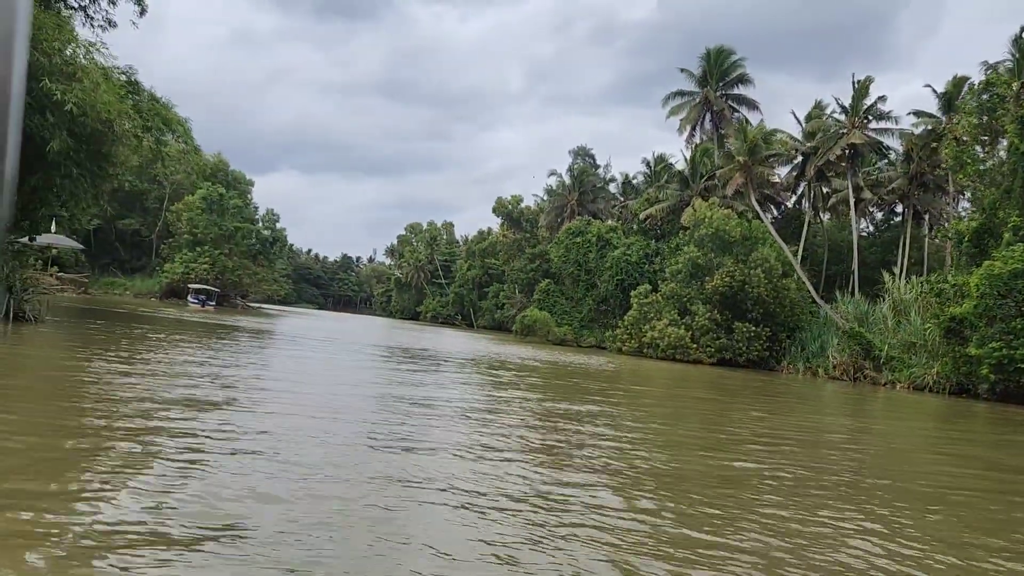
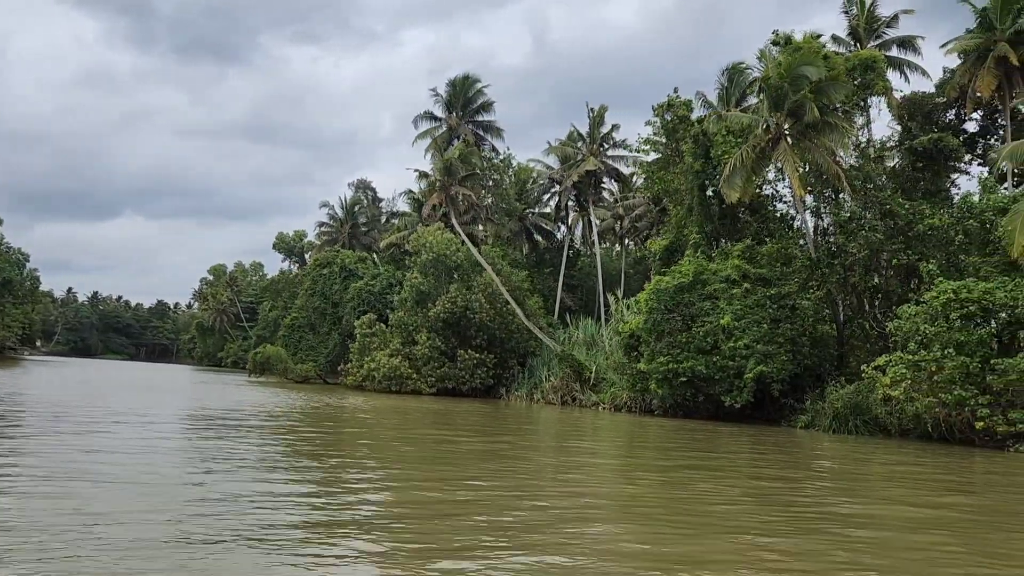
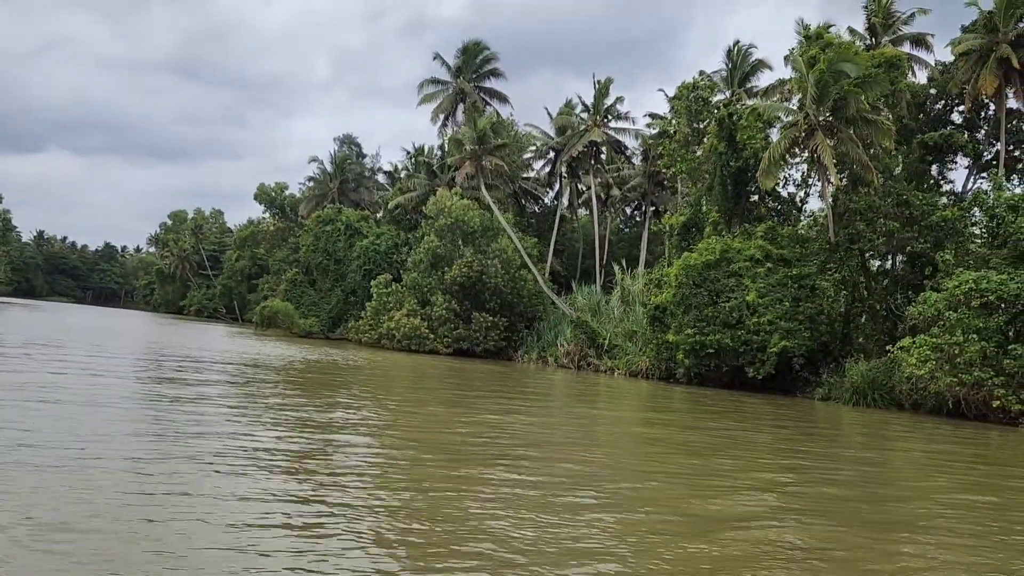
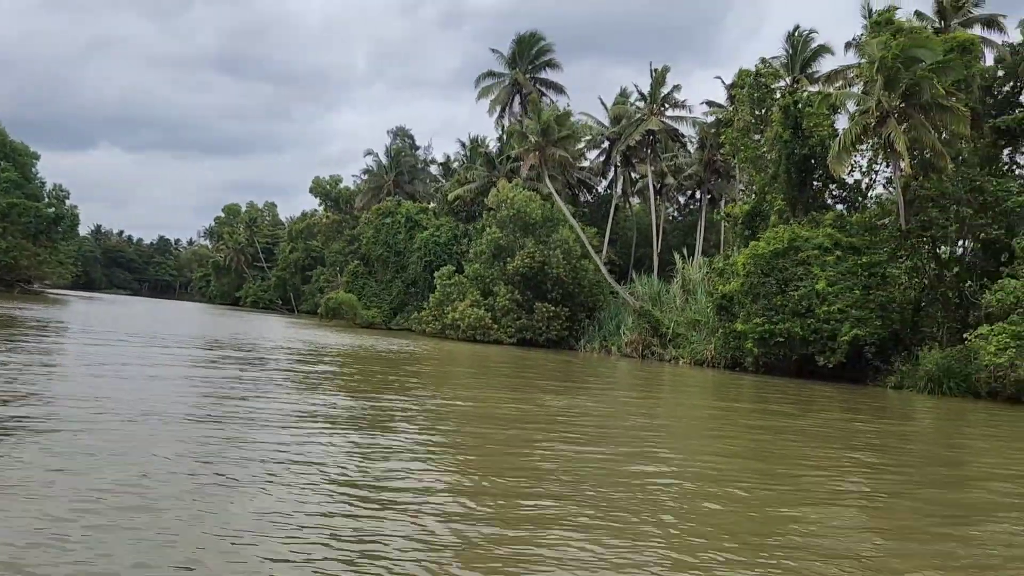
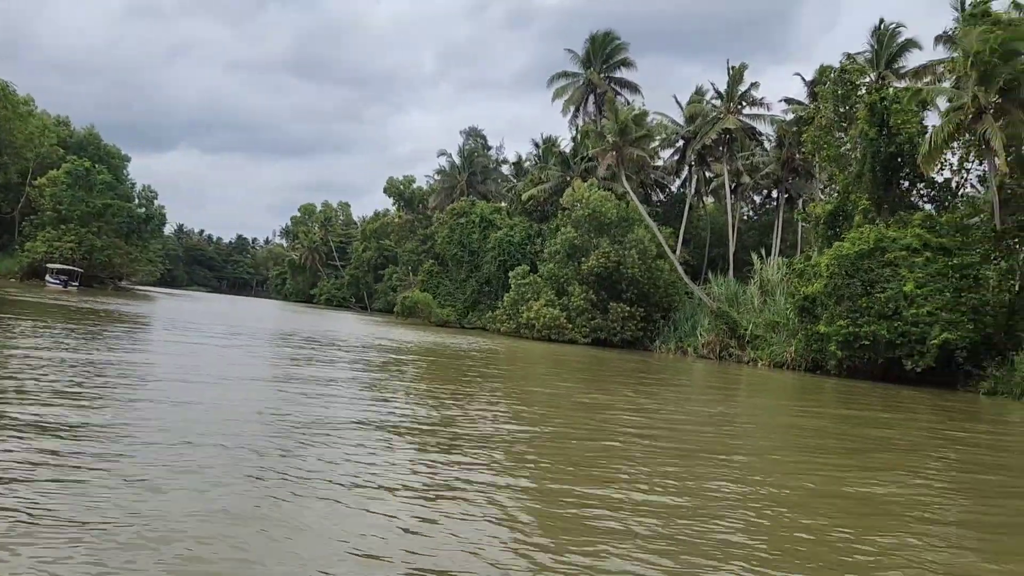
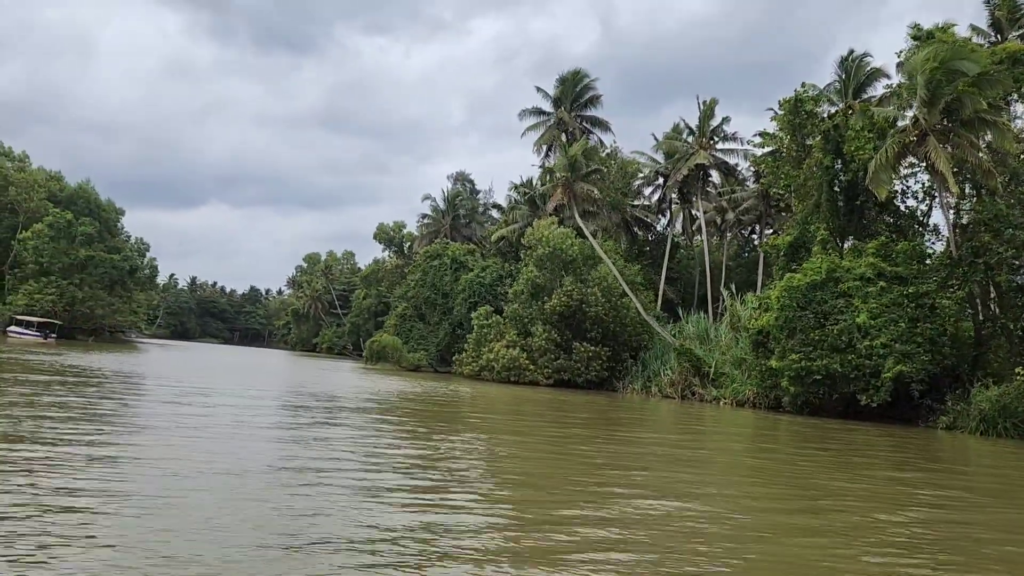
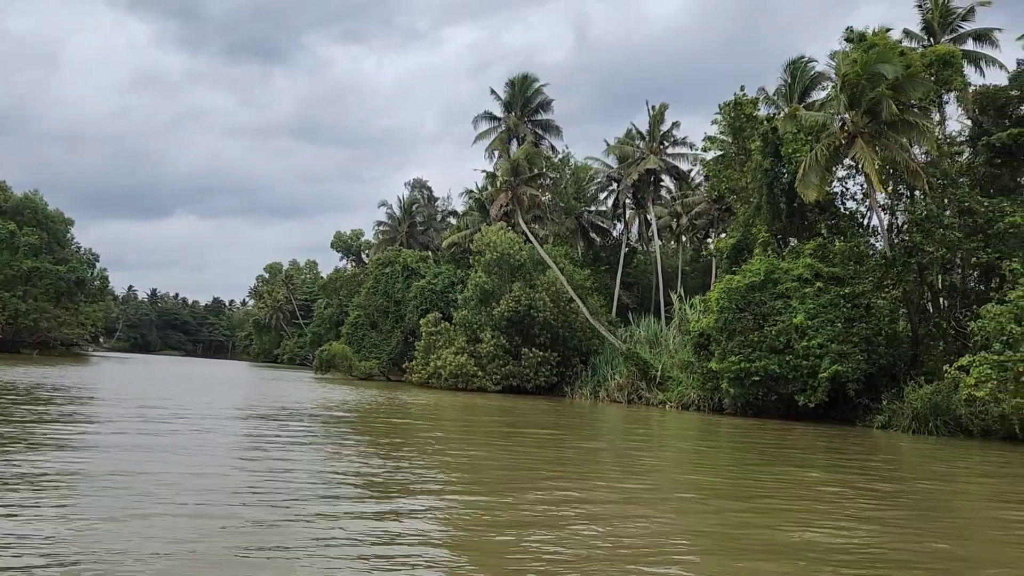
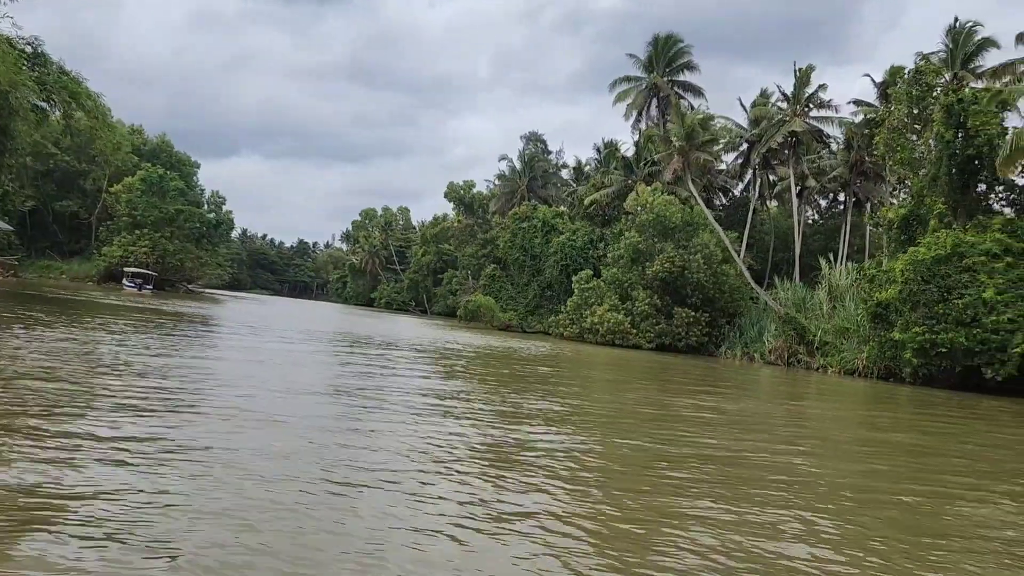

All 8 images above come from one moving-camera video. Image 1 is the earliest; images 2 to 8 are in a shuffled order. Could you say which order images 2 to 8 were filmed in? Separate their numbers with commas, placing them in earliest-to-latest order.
8, 5, 4, 3, 6, 7, 2
